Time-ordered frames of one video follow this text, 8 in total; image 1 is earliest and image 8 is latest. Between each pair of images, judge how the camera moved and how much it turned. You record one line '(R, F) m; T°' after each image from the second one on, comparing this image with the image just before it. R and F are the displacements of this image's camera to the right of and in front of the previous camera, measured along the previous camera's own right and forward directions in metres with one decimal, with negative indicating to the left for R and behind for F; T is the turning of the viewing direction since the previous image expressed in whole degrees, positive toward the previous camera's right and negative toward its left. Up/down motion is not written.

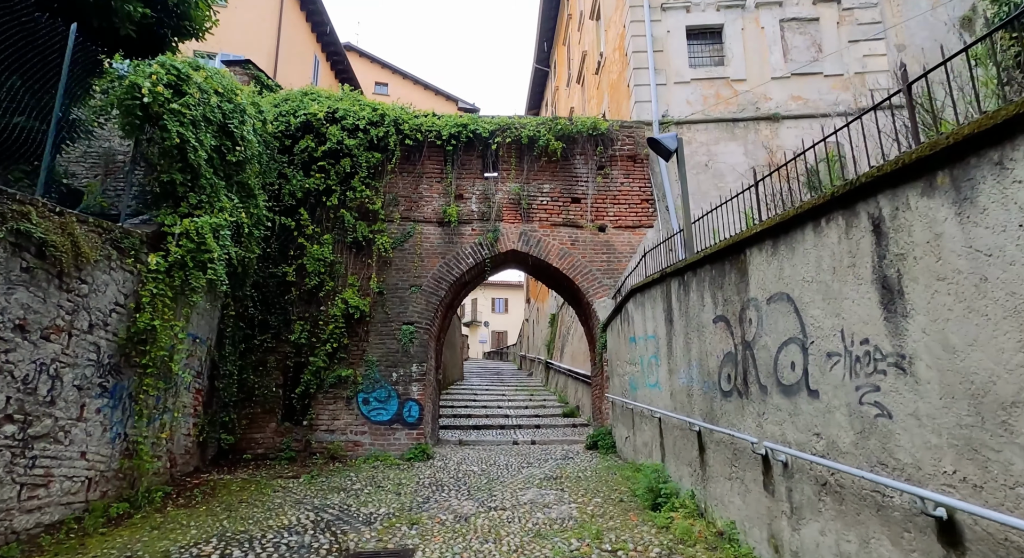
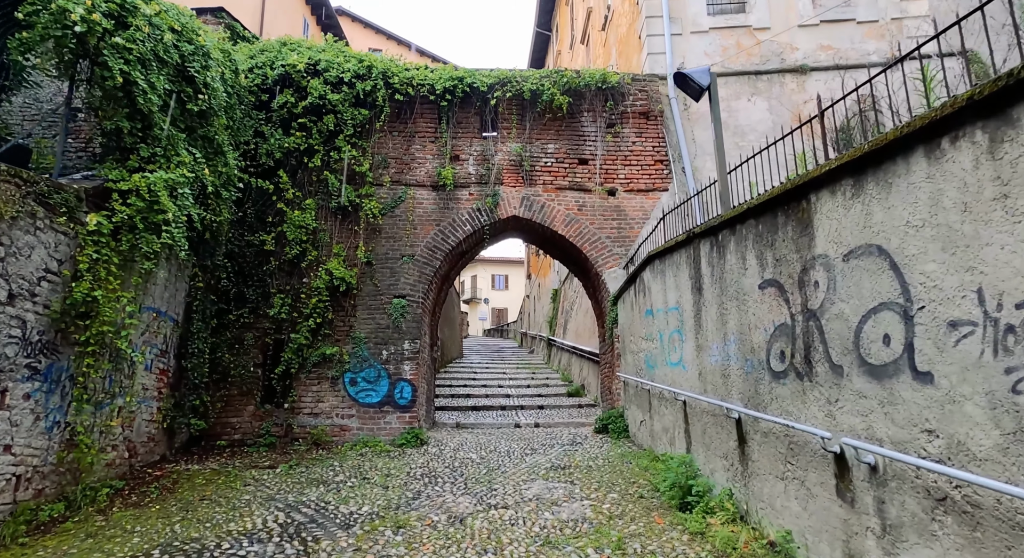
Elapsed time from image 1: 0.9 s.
(0.0, +0.7) m; 0°
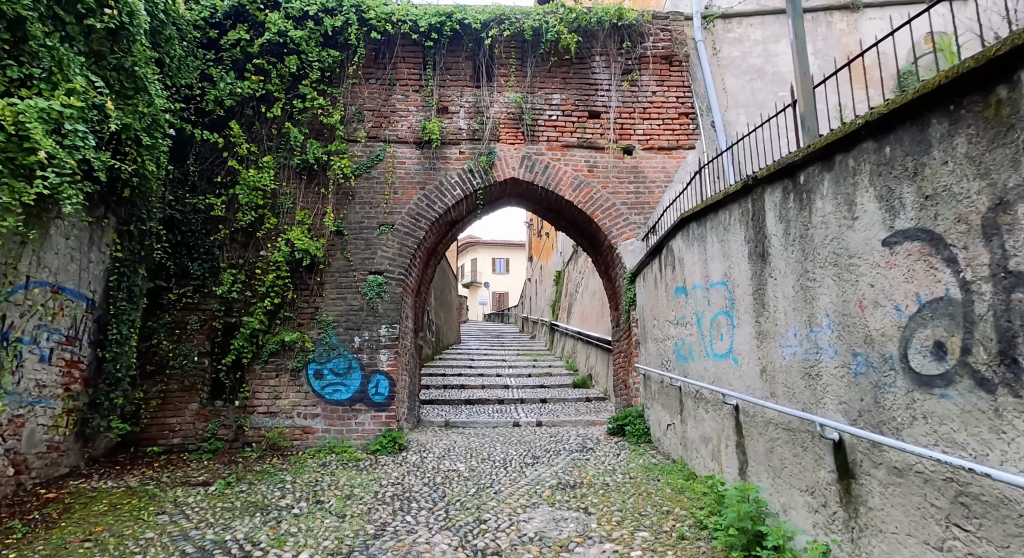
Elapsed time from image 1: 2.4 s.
(0.0, +1.2) m; 0°
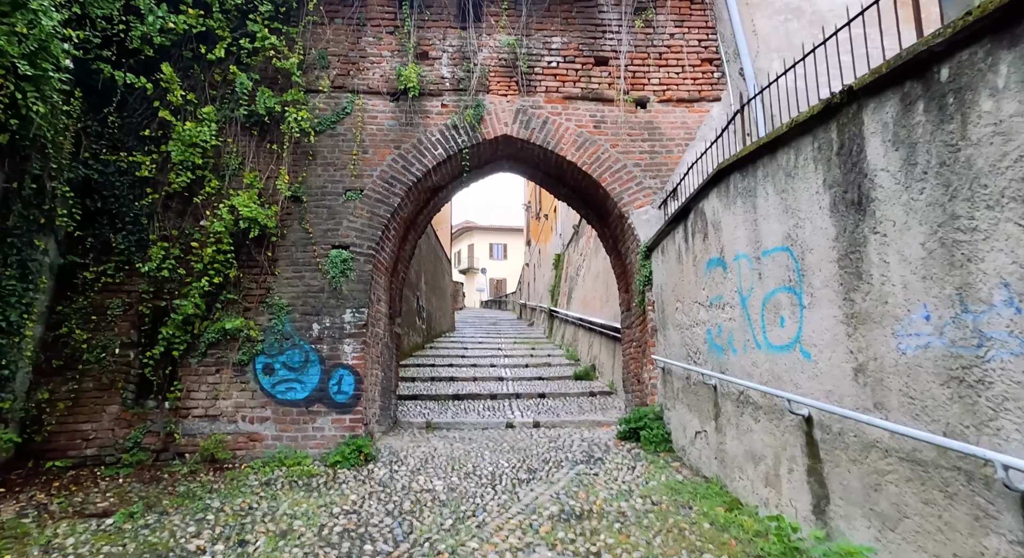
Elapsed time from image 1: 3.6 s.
(+0.1, +1.0) m; 0°
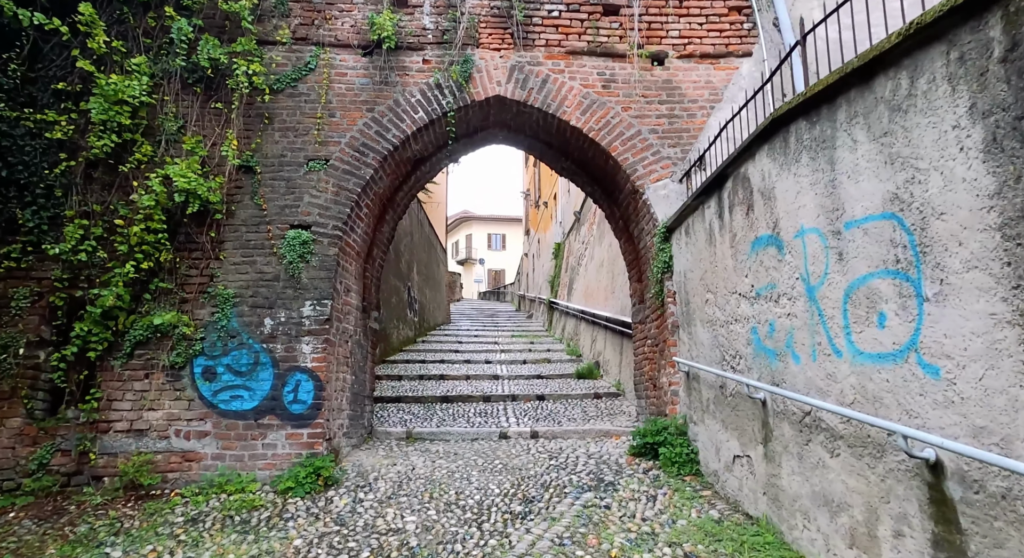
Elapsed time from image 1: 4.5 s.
(+0.1, +0.8) m; 0°
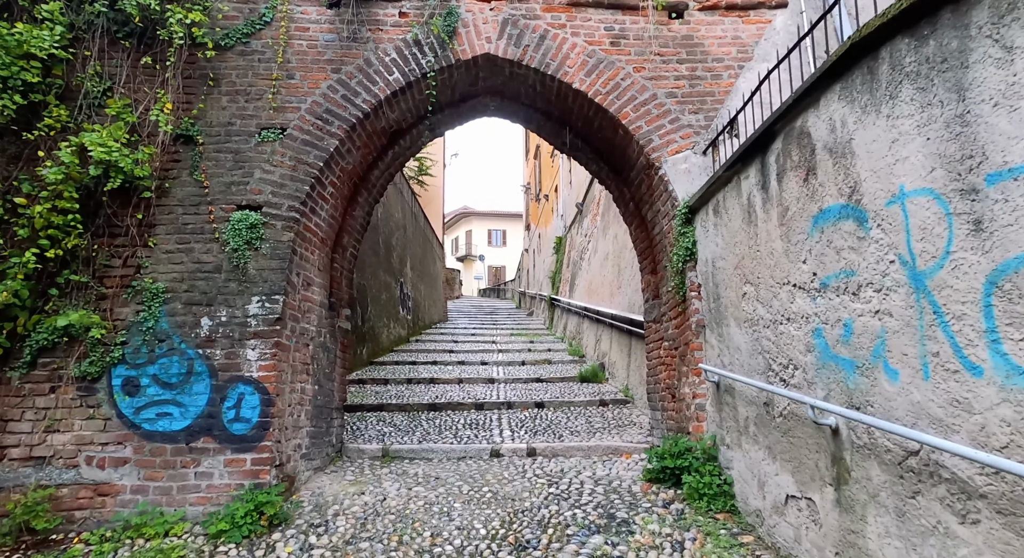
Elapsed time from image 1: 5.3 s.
(+0.1, +0.7) m; 0°
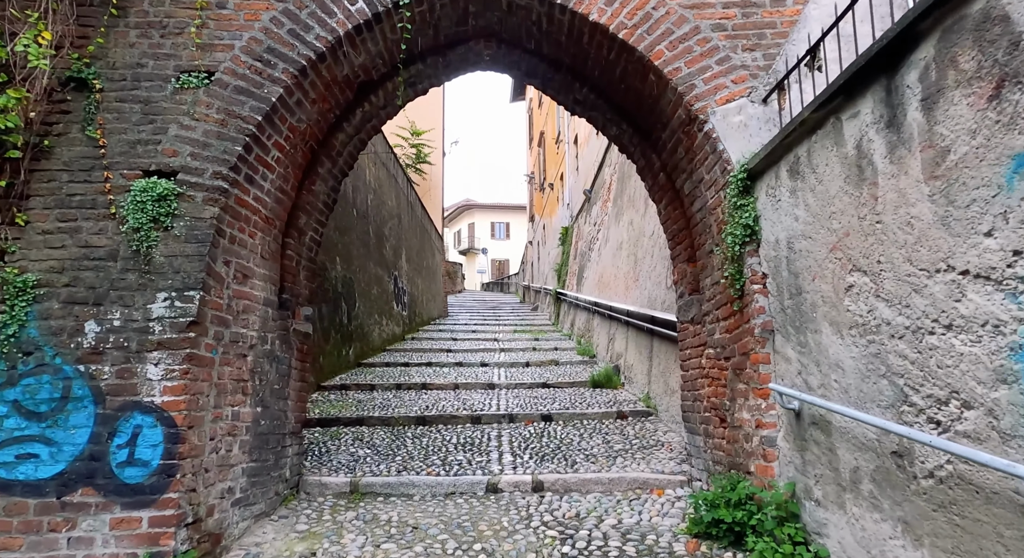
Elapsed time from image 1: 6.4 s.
(0.0, +0.9) m; -1°
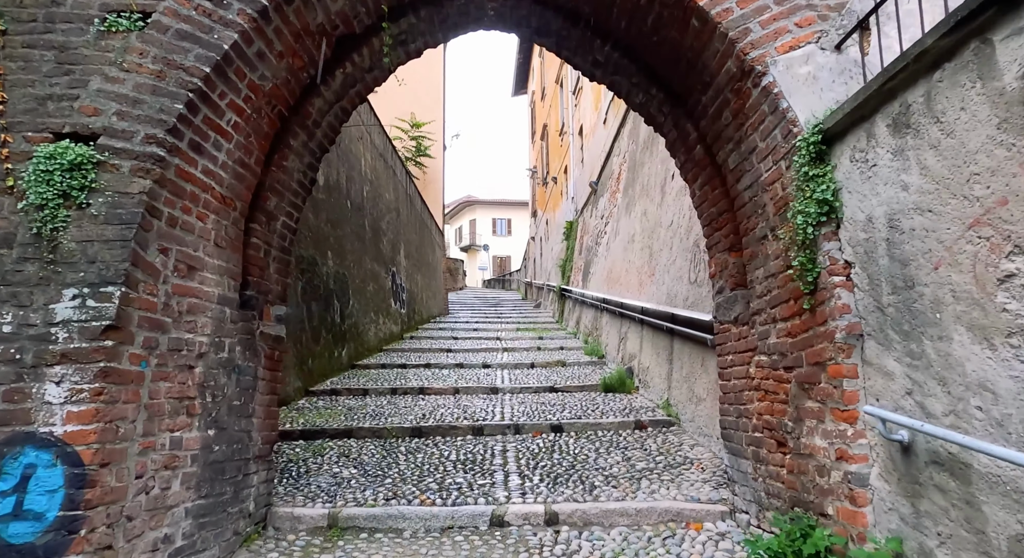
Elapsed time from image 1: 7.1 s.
(0.0, +0.6) m; 0°
